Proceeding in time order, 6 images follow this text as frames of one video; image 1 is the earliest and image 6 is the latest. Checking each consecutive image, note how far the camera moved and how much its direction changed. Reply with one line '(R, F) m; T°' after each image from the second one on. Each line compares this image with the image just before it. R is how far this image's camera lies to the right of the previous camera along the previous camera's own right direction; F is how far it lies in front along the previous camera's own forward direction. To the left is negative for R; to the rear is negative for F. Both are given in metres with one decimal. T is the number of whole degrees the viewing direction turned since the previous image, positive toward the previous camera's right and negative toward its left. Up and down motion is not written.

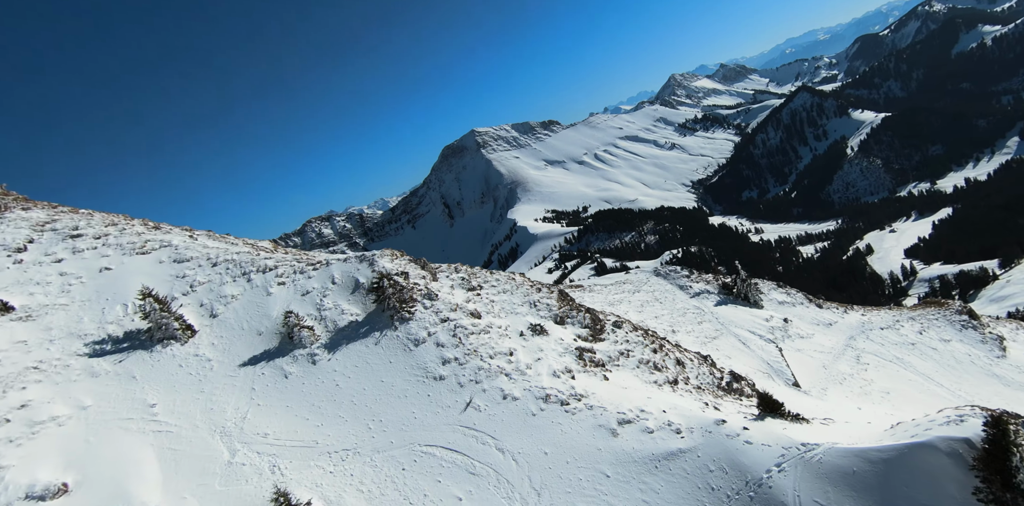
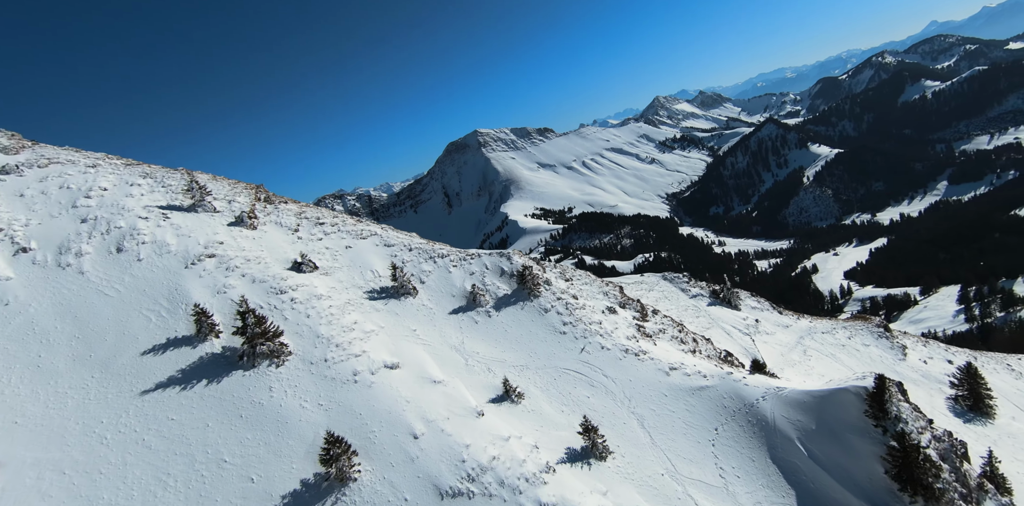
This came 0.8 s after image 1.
(-4.5, -6.0) m; +5°
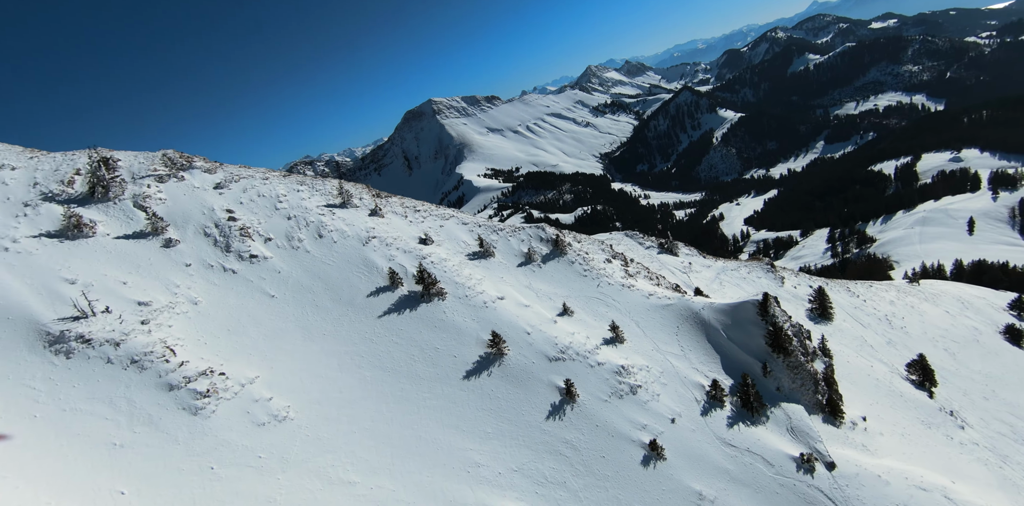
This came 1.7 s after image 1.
(-5.7, -8.6) m; +9°
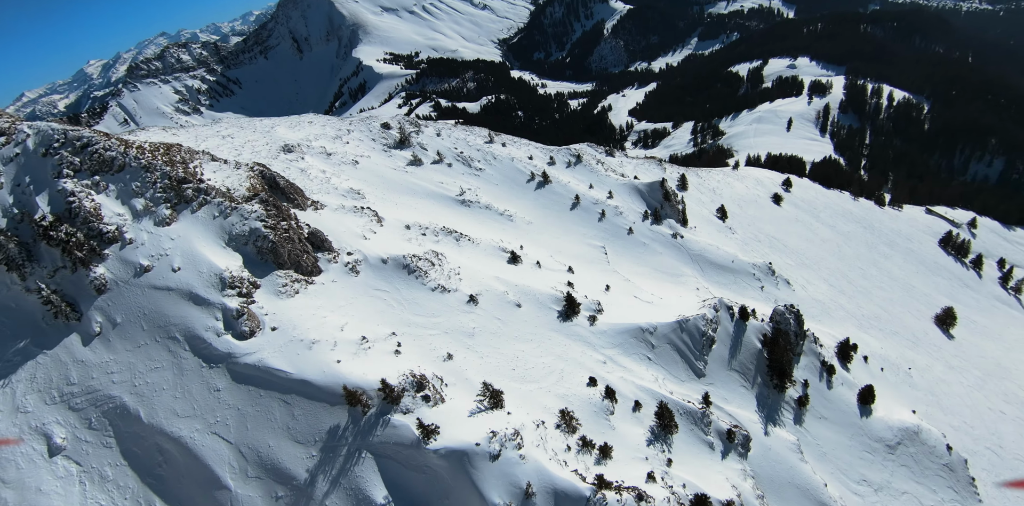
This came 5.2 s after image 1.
(-19.8, -33.0) m; +12°
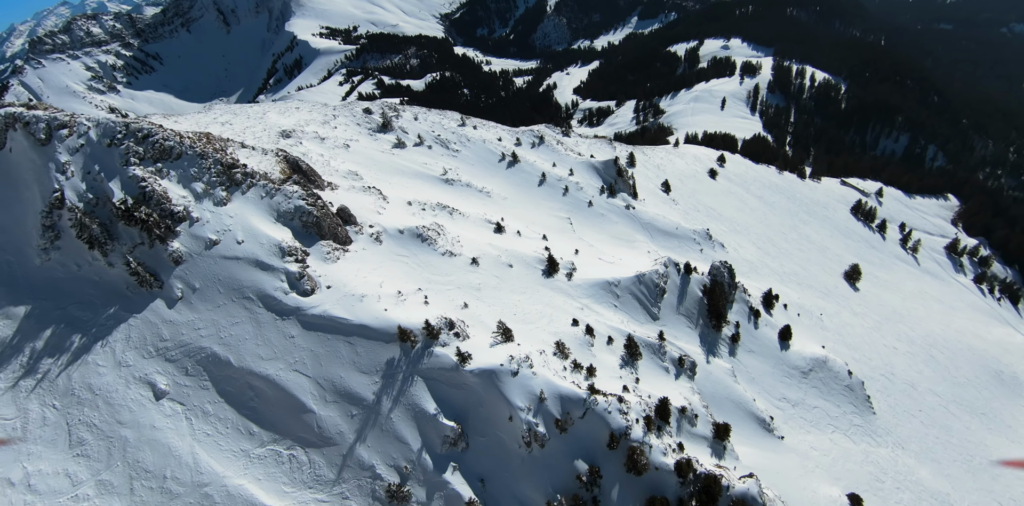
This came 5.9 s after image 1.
(-3.7, -6.8) m; +6°
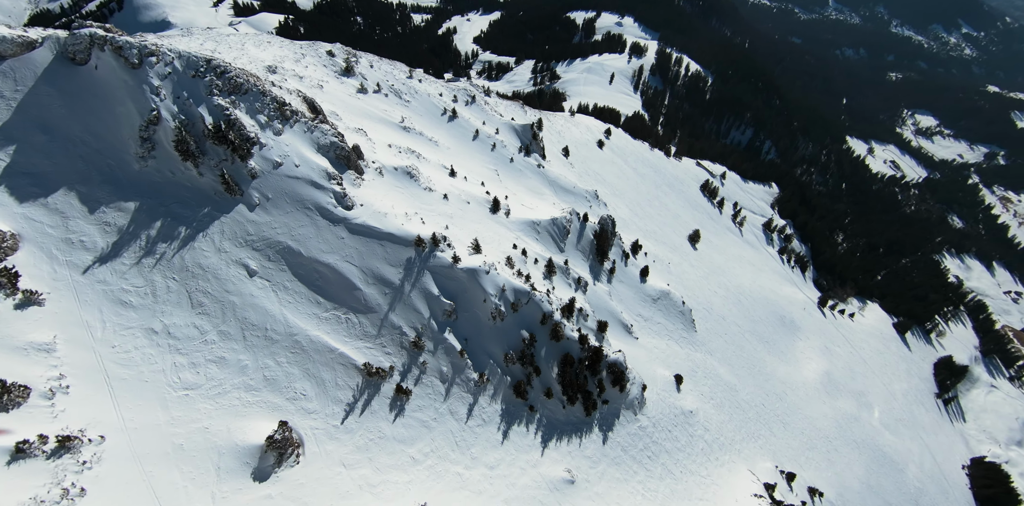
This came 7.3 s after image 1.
(-9.0, -14.0) m; +14°
